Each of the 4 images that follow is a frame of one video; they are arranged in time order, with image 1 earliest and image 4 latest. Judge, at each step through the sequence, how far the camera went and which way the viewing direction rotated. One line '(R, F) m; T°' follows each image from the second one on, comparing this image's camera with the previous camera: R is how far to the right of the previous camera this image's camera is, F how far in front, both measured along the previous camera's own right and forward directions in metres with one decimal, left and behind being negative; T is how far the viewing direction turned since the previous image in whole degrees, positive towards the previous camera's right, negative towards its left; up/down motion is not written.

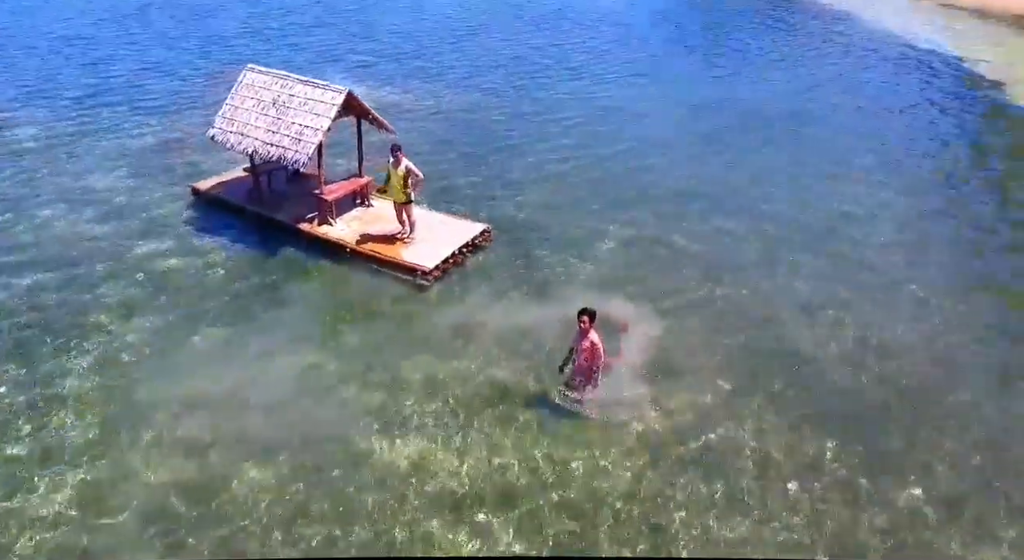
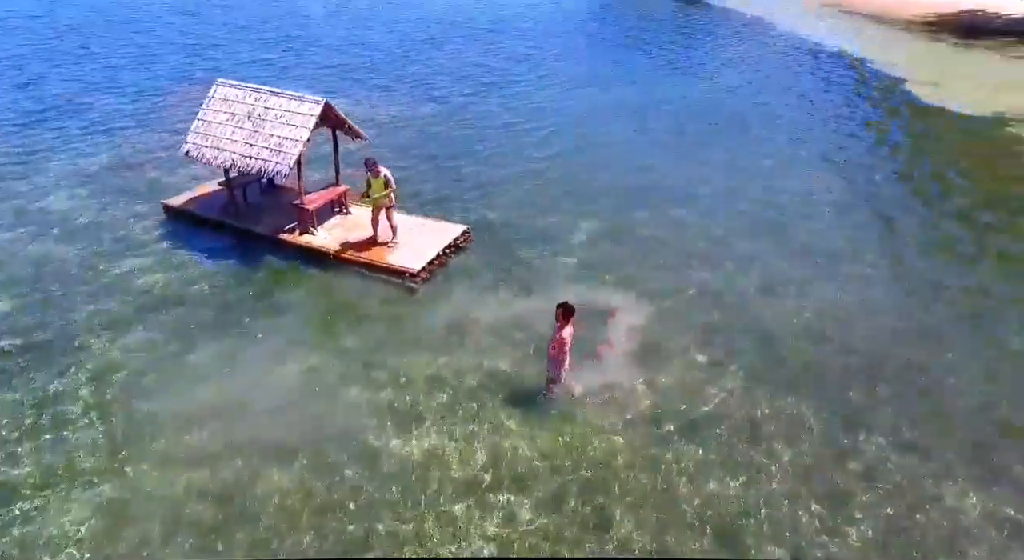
(-1.0, -0.5) m; +6°
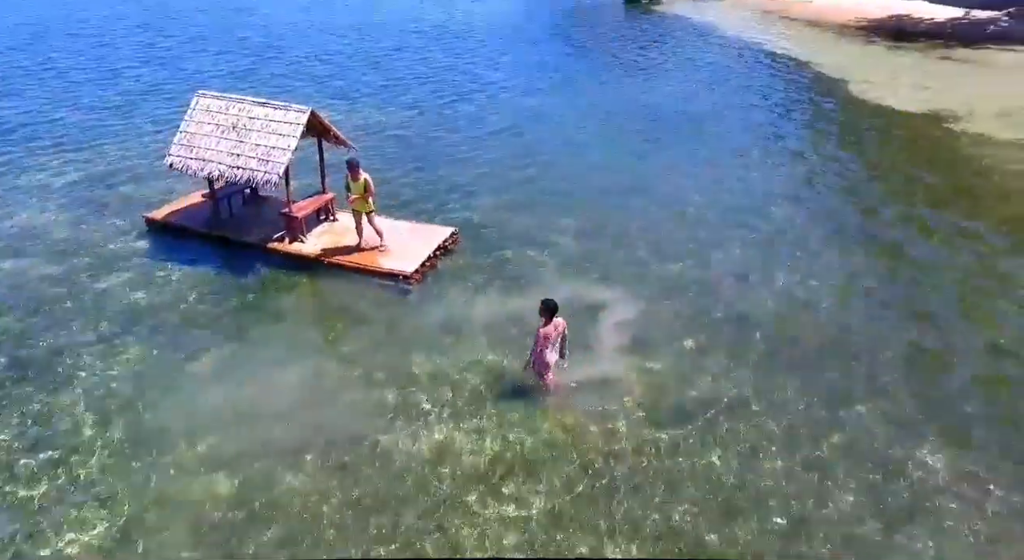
(-0.7, -0.4) m; +4°
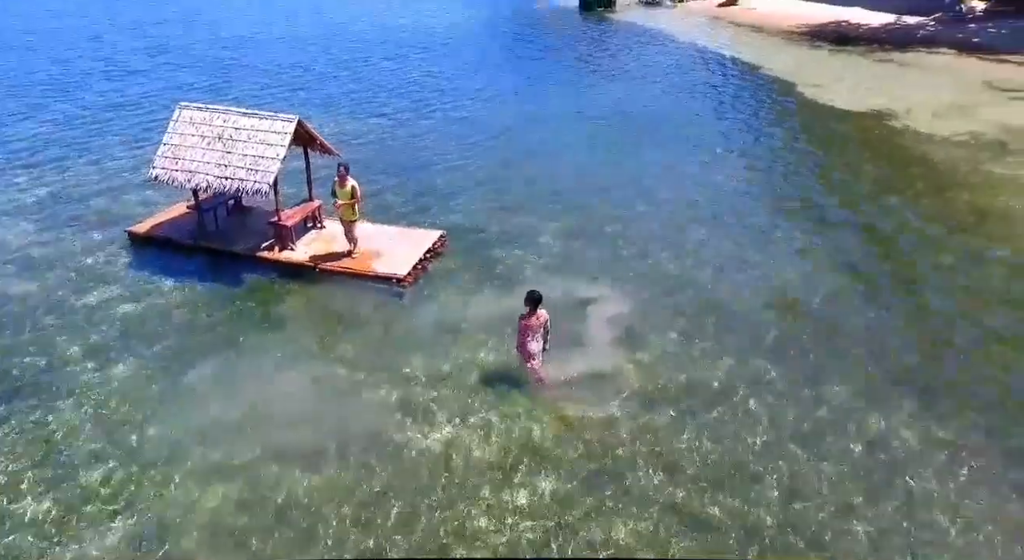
(-0.7, -0.4) m; +4°
